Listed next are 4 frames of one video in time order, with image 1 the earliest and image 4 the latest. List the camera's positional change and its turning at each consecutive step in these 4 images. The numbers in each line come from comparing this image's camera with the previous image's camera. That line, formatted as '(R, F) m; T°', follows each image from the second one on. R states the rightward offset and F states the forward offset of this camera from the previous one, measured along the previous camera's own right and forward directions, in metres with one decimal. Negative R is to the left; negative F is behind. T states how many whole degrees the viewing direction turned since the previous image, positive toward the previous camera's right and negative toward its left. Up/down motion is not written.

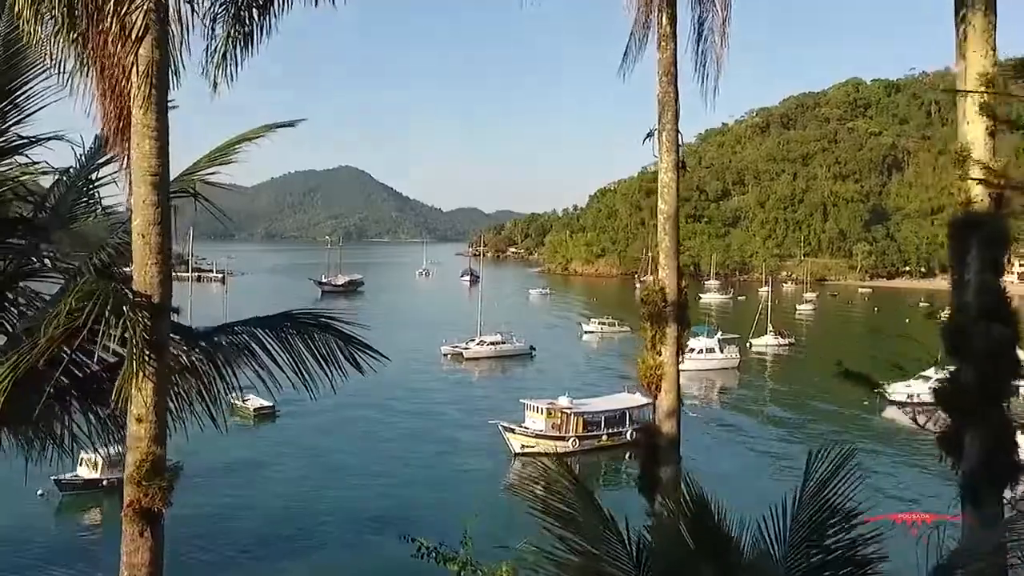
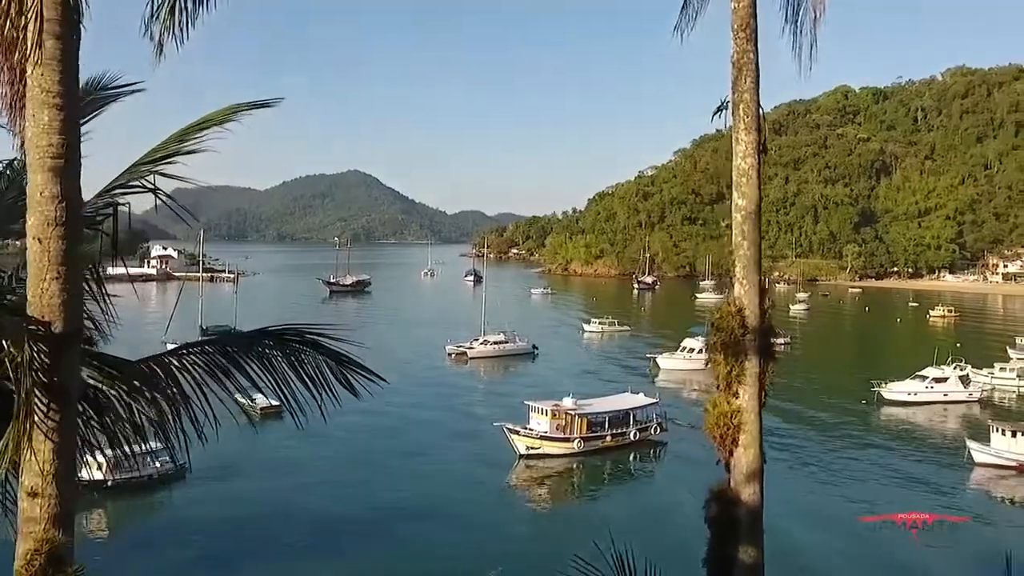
(-0.5, -1.4) m; +1°
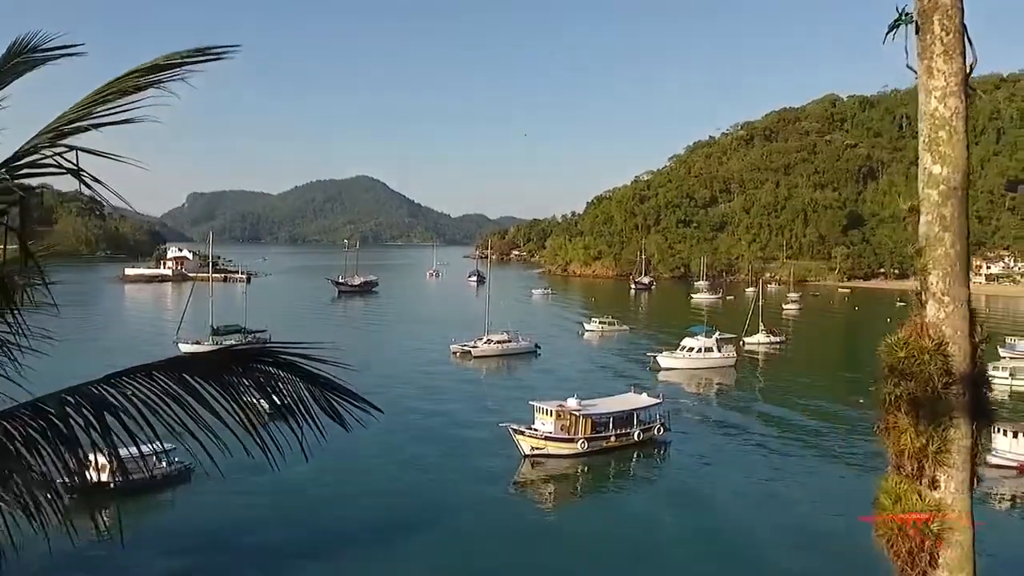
(-0.3, -1.8) m; 0°
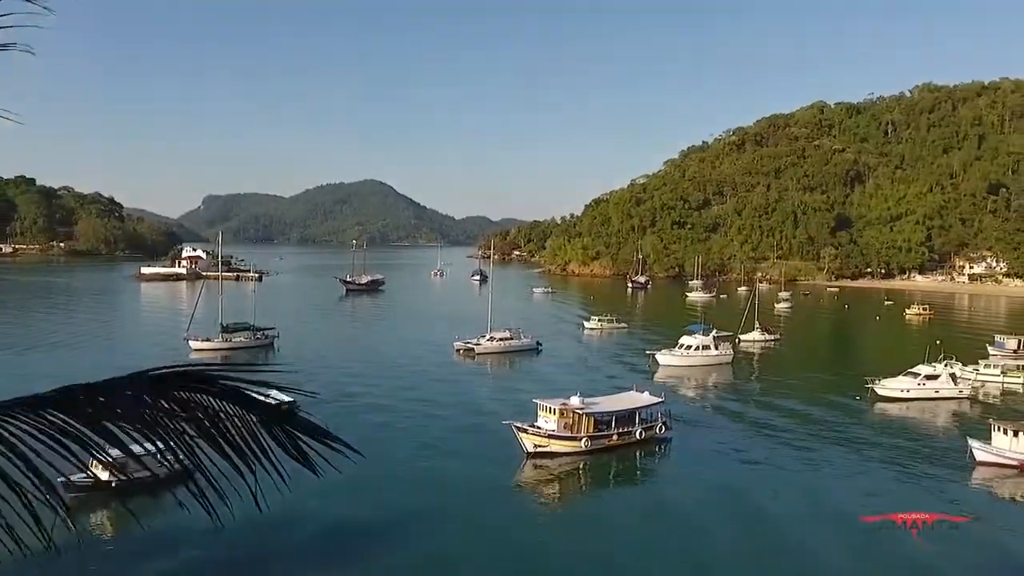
(-0.3, -1.9) m; 0°
